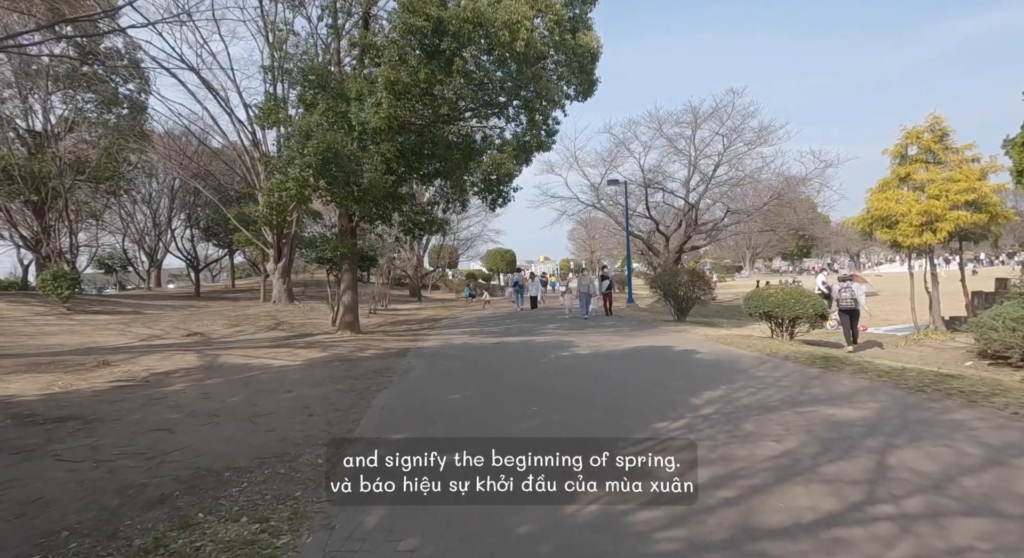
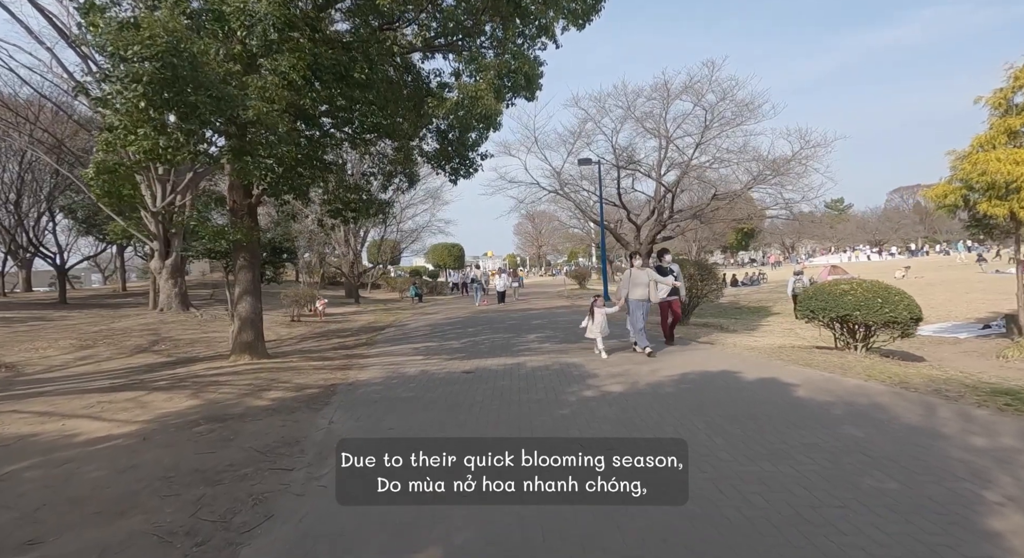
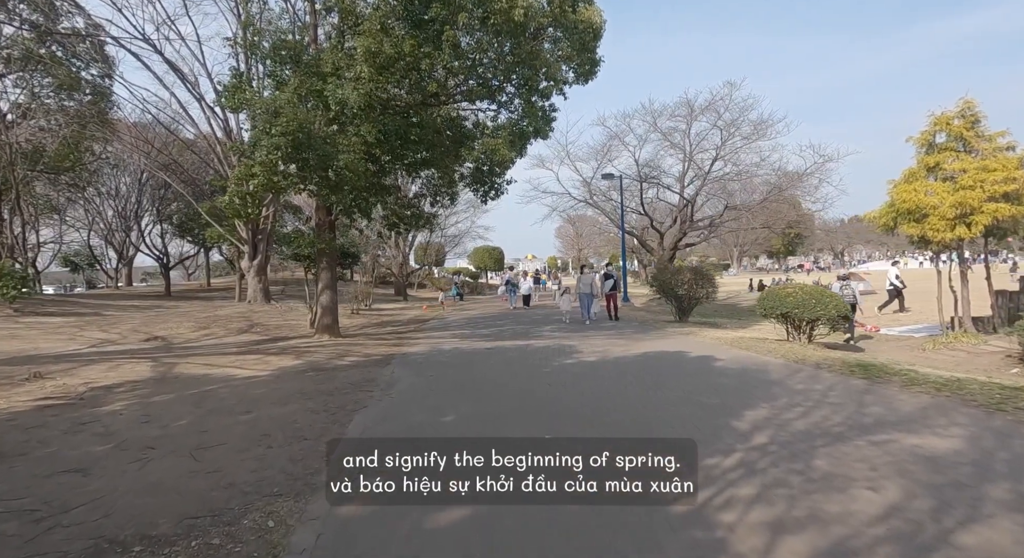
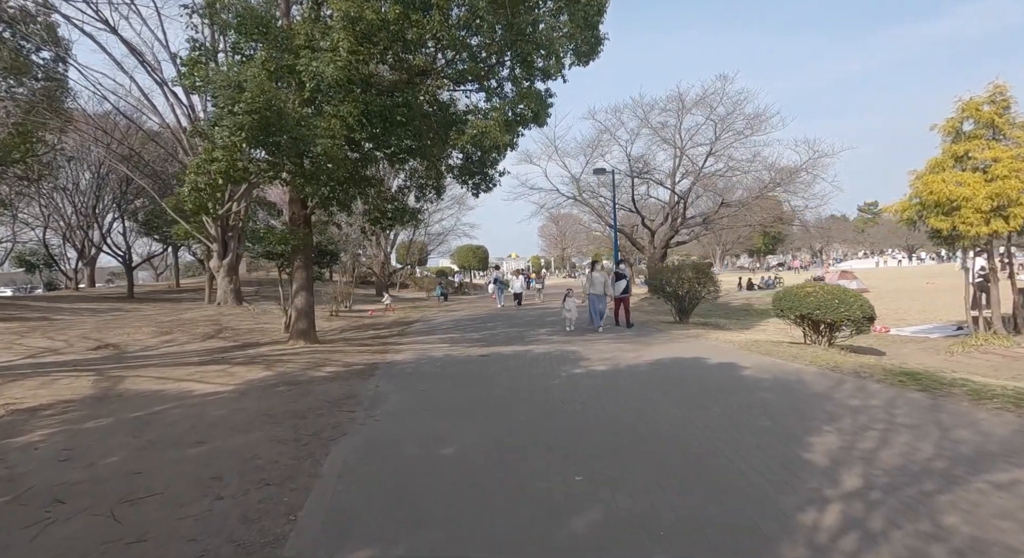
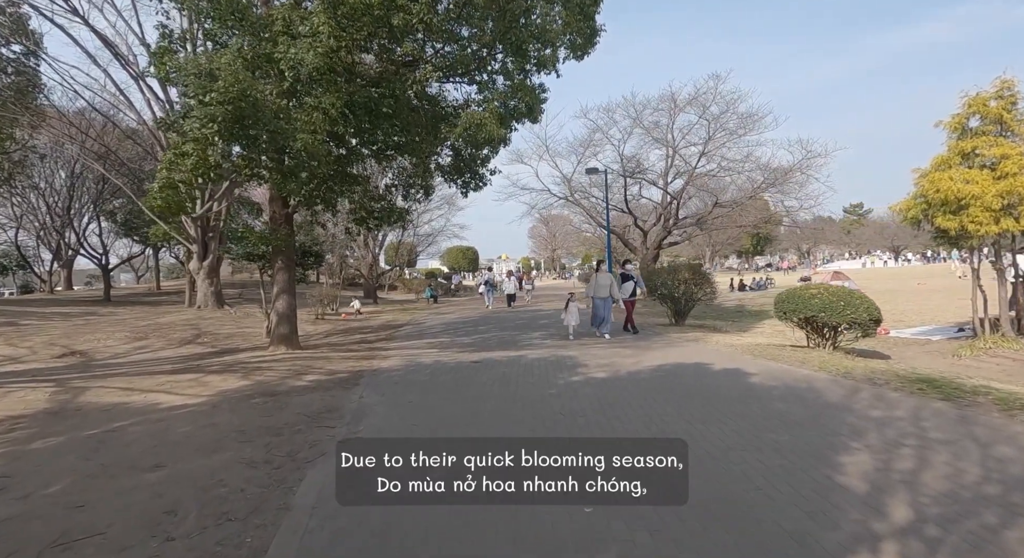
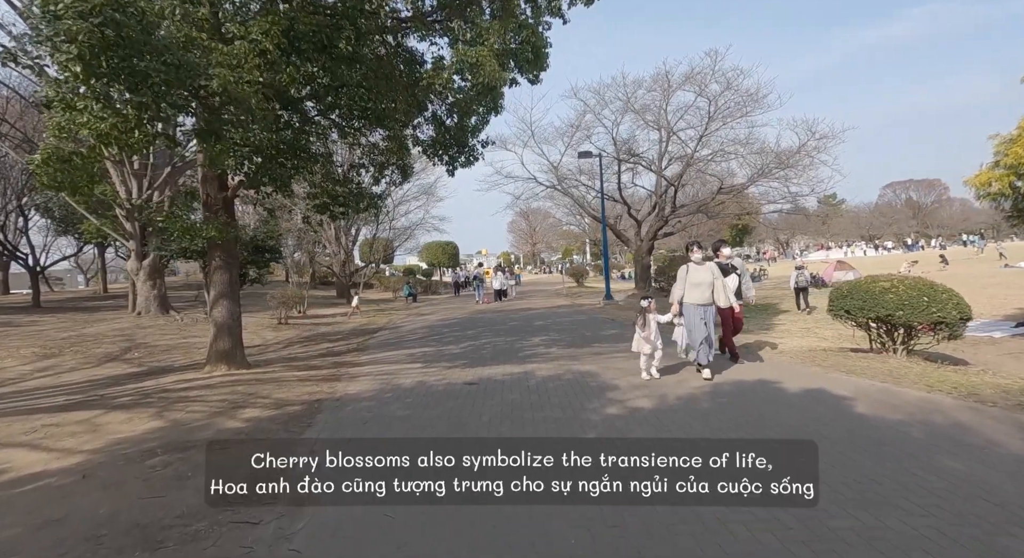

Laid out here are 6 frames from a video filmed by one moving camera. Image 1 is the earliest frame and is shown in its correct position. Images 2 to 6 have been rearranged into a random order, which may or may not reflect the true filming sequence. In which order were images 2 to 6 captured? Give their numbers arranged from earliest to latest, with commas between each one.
3, 4, 5, 2, 6
